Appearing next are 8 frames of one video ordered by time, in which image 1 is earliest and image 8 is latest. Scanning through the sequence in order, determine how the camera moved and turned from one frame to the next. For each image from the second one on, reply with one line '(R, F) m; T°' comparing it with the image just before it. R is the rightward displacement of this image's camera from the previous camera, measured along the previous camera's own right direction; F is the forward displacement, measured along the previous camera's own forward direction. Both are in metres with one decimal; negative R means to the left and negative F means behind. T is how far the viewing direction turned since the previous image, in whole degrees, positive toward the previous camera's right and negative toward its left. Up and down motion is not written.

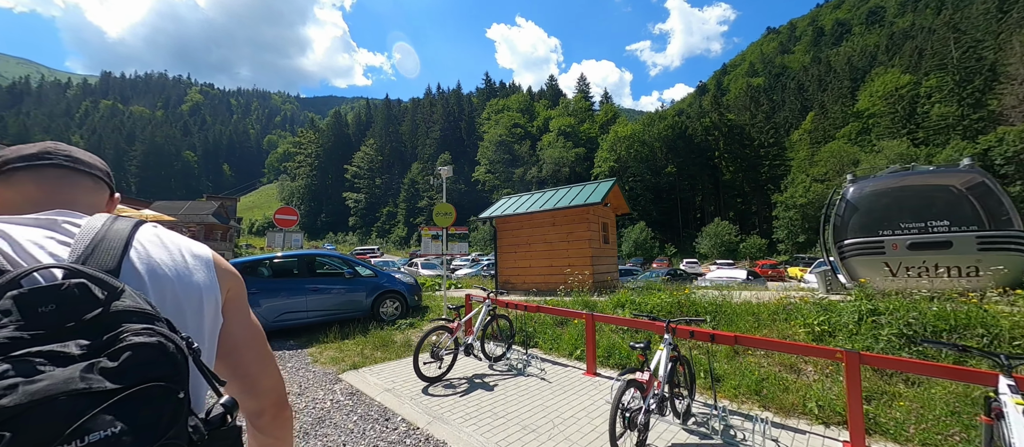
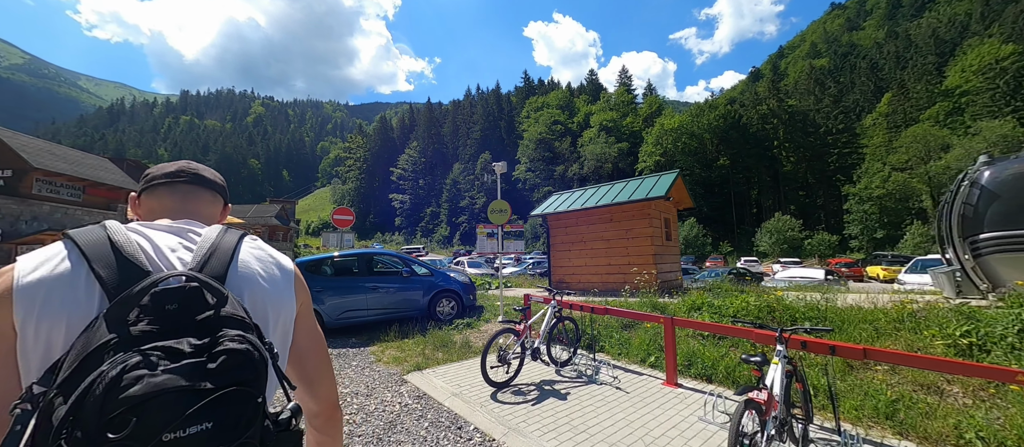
(-0.3, +0.3) m; -6°
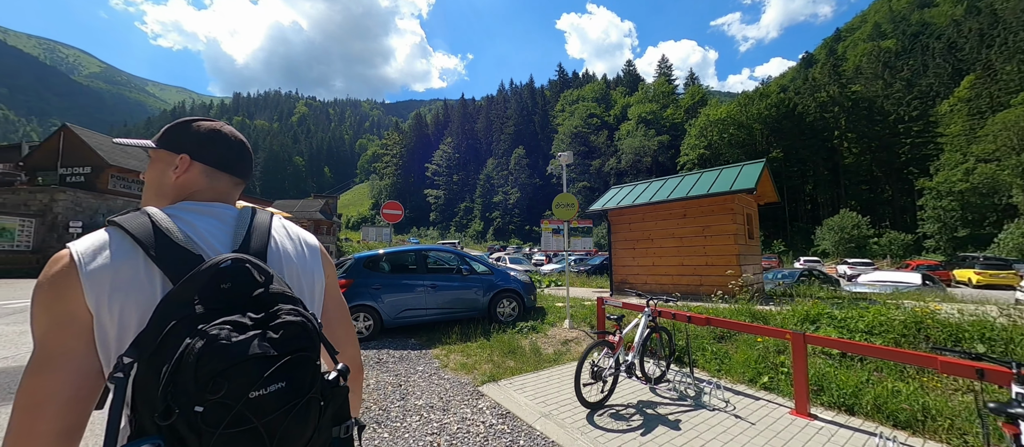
(-0.7, +0.6) m; -5°
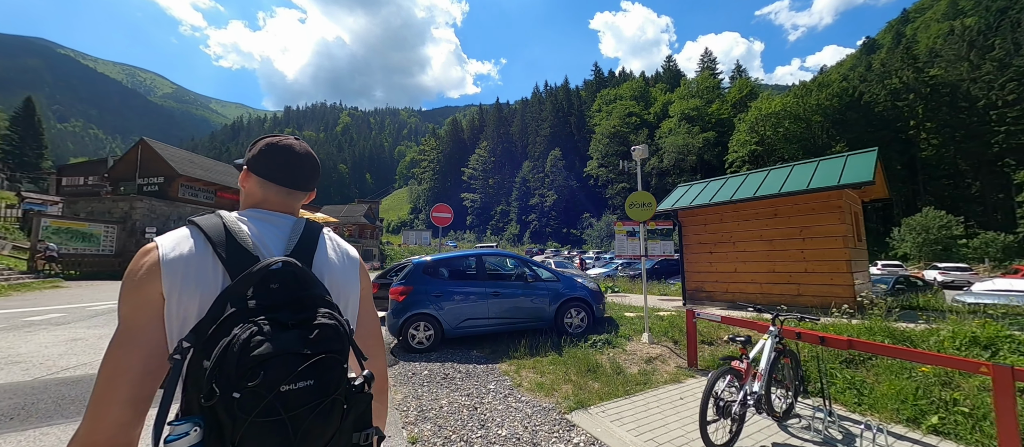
(-0.6, +0.6) m; -5°
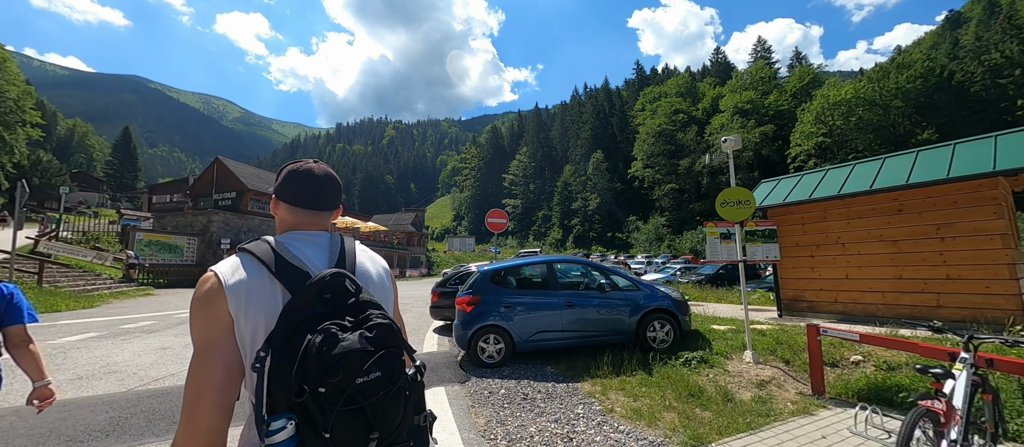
(-0.5, +0.5) m; -6°
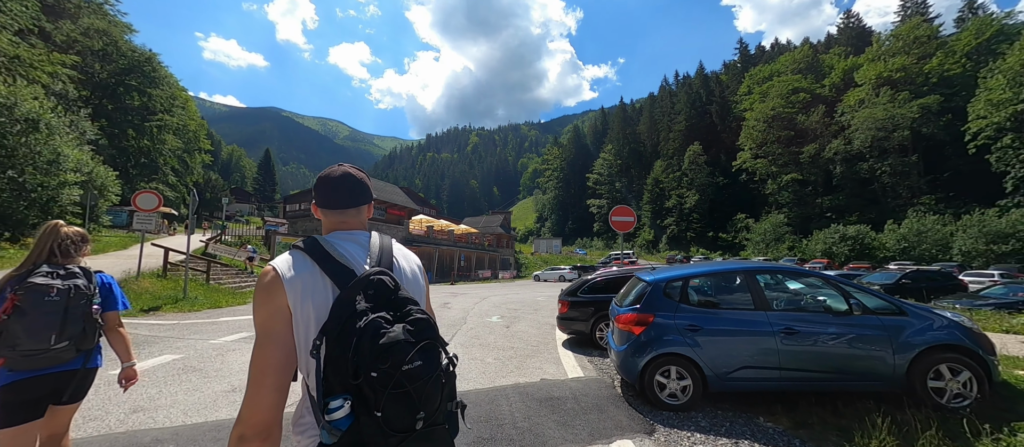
(-1.4, +1.4) m; -13°
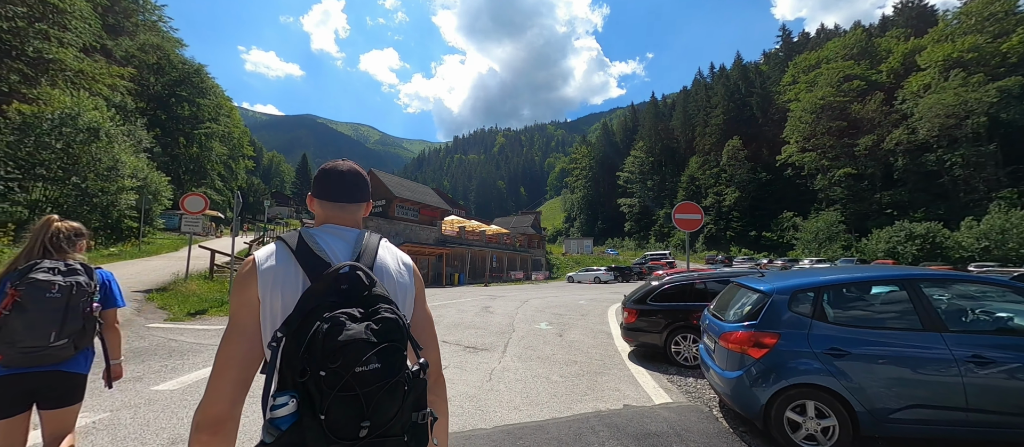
(-0.8, +1.0) m; -4°
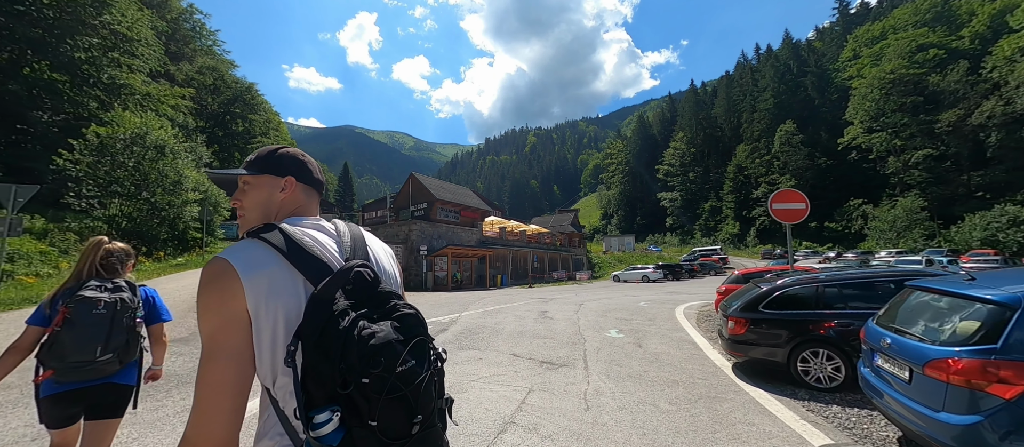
(-0.9, +1.1) m; -5°
